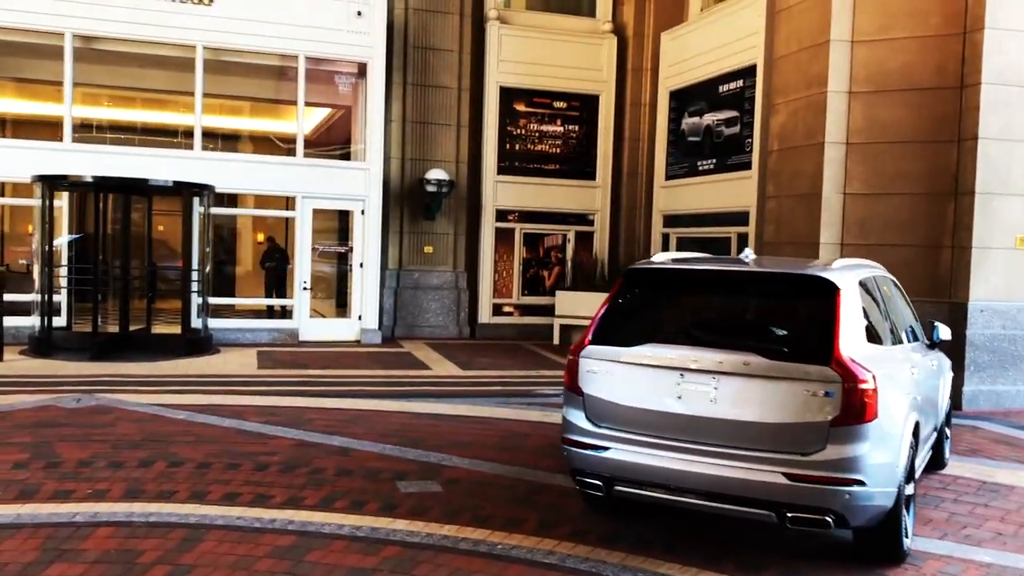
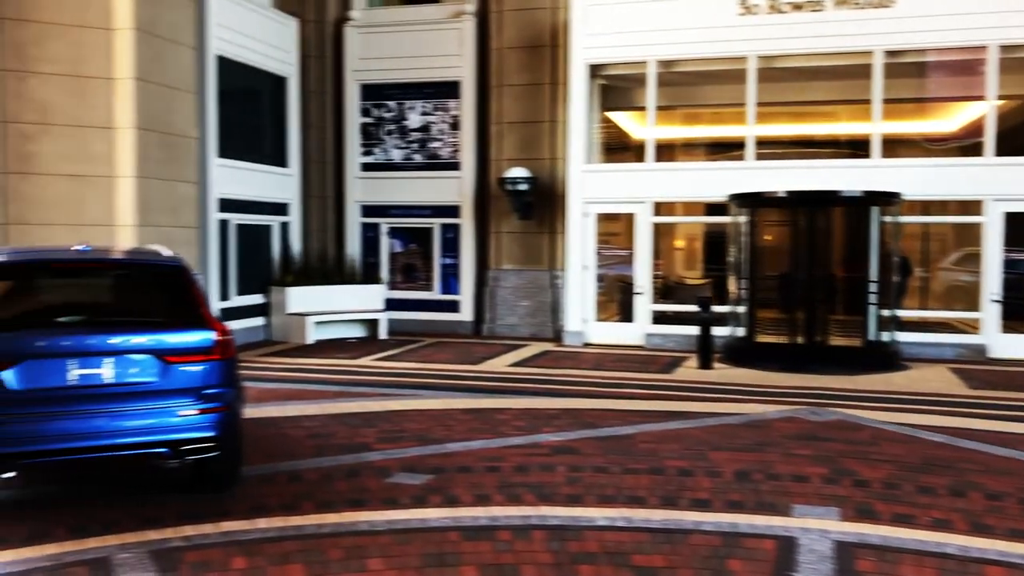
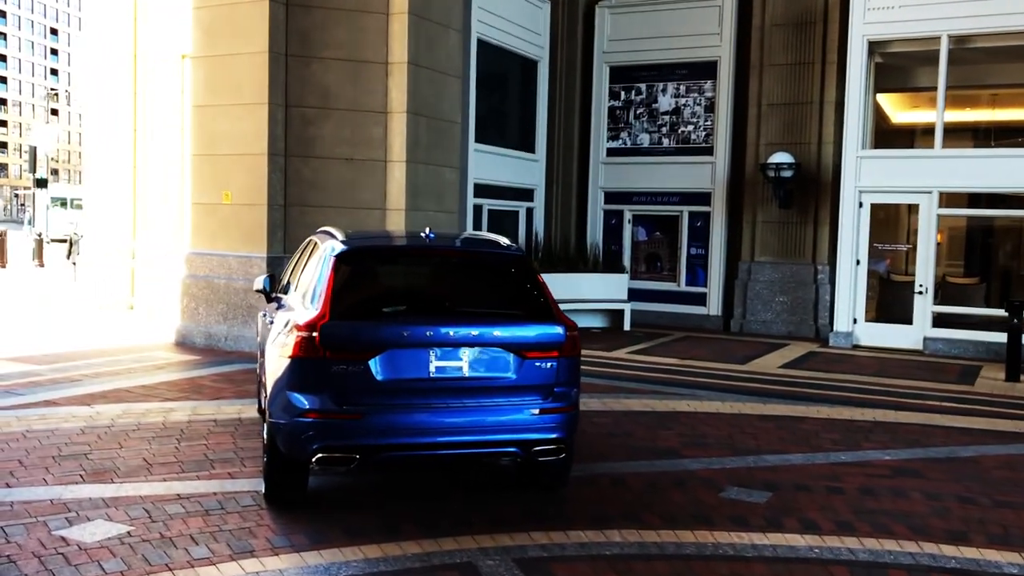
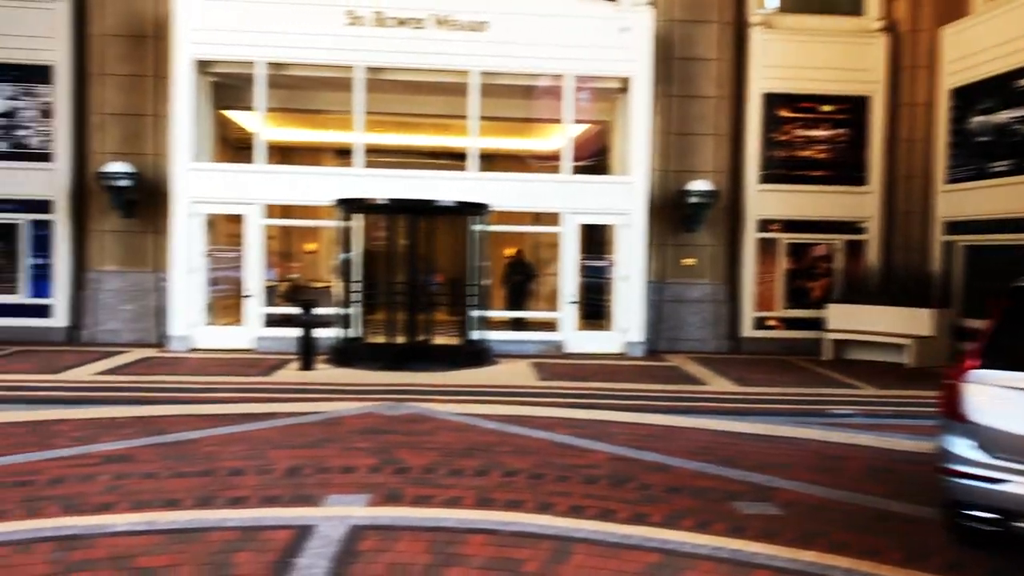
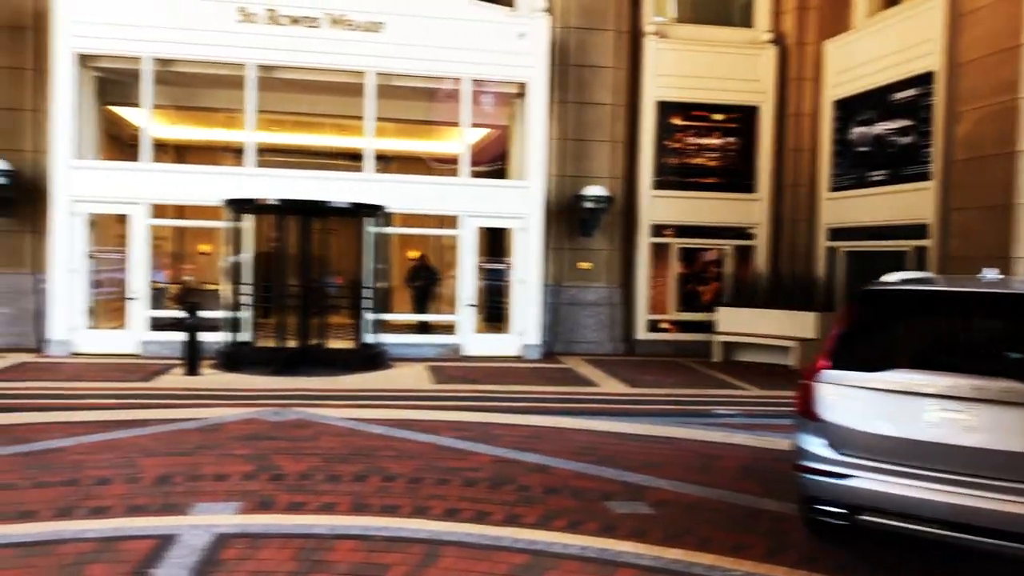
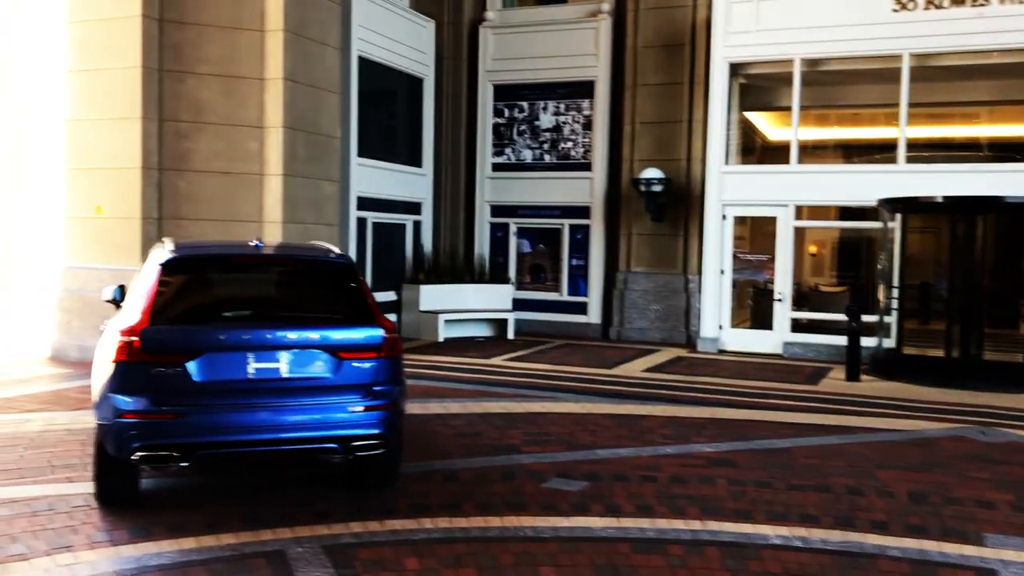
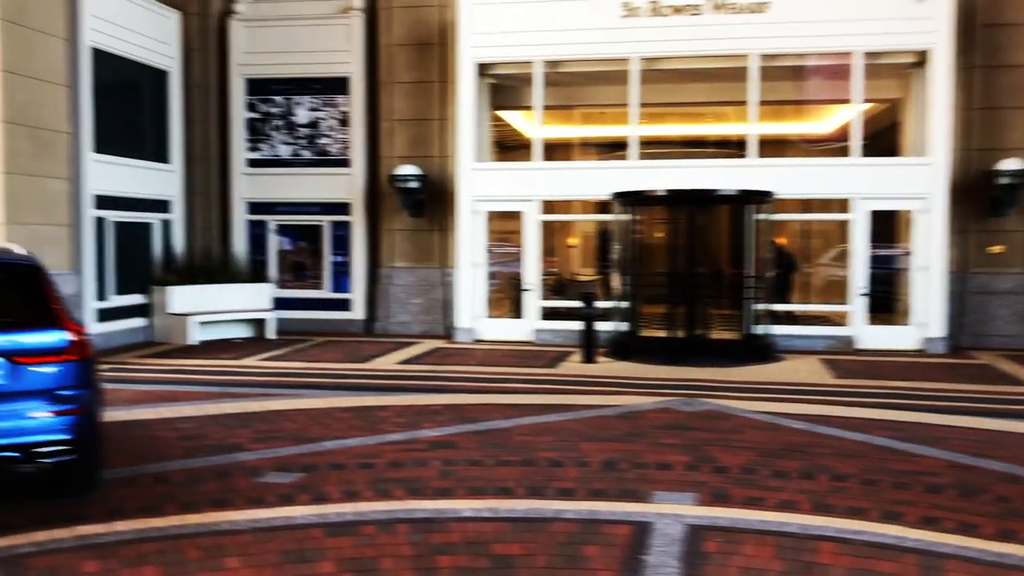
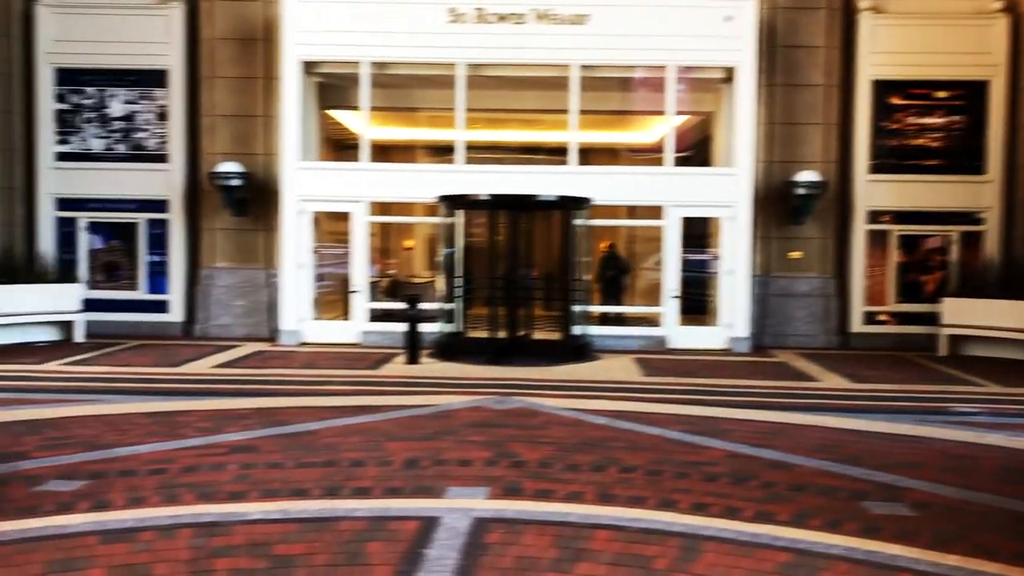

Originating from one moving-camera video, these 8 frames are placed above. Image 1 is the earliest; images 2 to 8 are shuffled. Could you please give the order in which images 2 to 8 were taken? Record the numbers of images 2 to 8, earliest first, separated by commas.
5, 4, 8, 7, 2, 6, 3
